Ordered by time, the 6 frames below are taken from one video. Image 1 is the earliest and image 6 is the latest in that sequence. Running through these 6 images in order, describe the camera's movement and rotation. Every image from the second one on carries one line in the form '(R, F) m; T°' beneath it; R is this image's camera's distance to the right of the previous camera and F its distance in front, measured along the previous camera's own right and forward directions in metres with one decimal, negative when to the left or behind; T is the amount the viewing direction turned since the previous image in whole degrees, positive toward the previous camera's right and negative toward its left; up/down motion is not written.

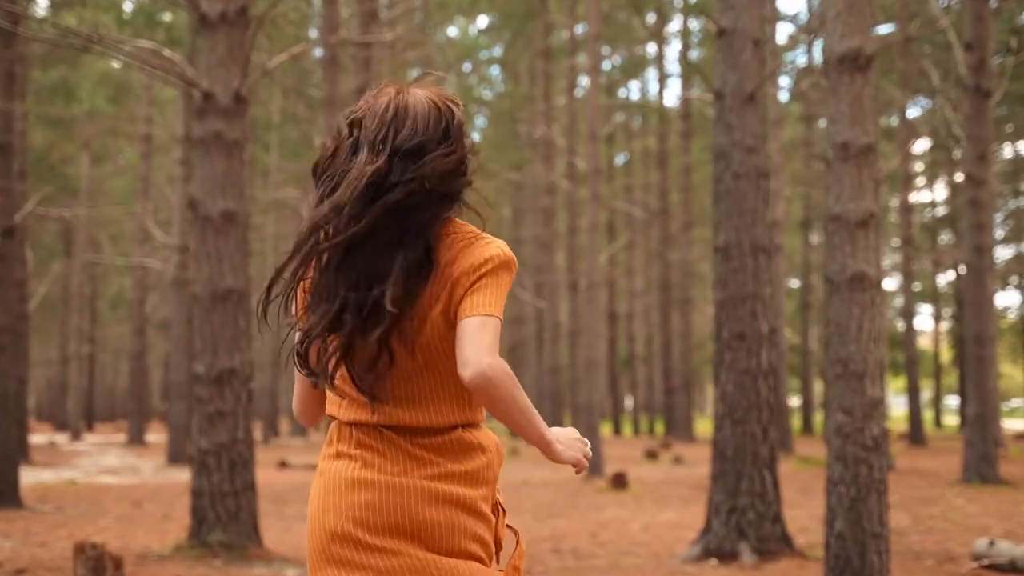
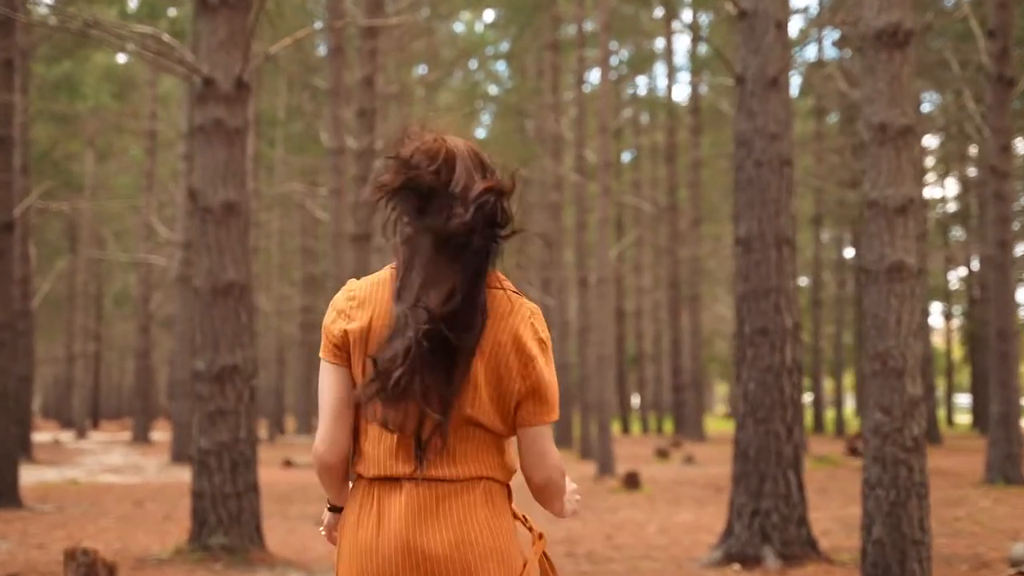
(0.0, +0.3) m; 0°
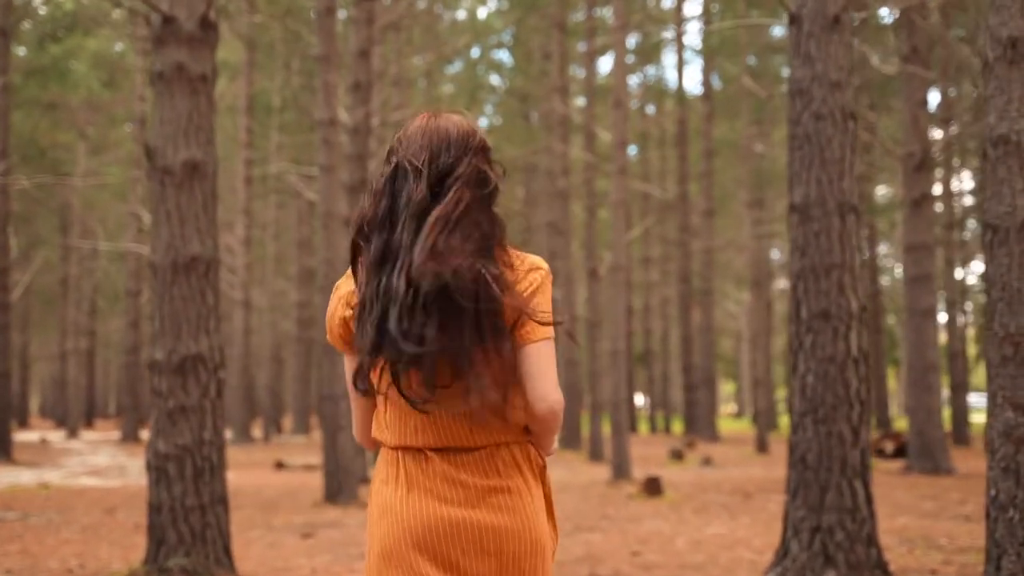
(-0.1, +1.2) m; 0°
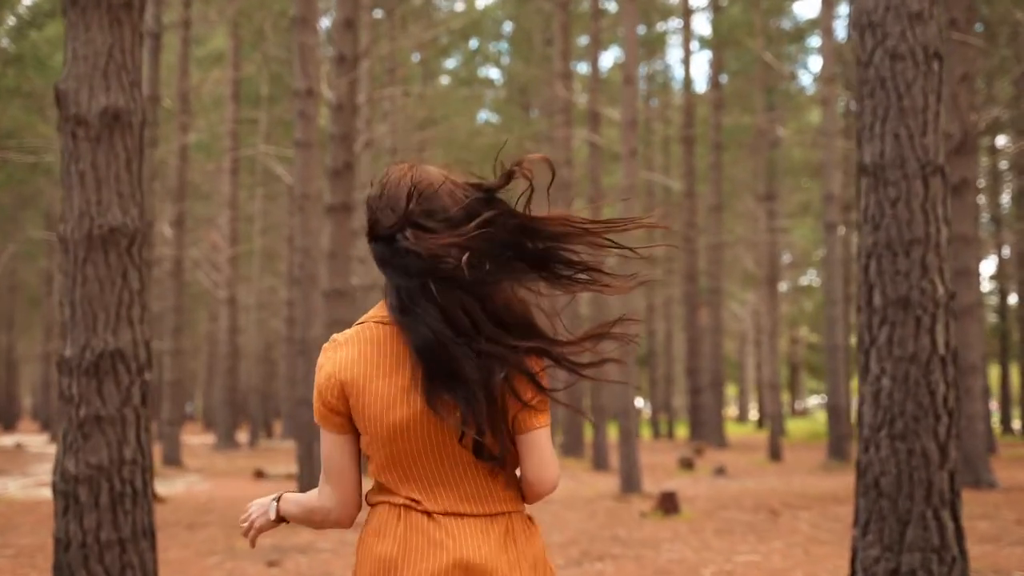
(0.0, +1.3) m; 0°
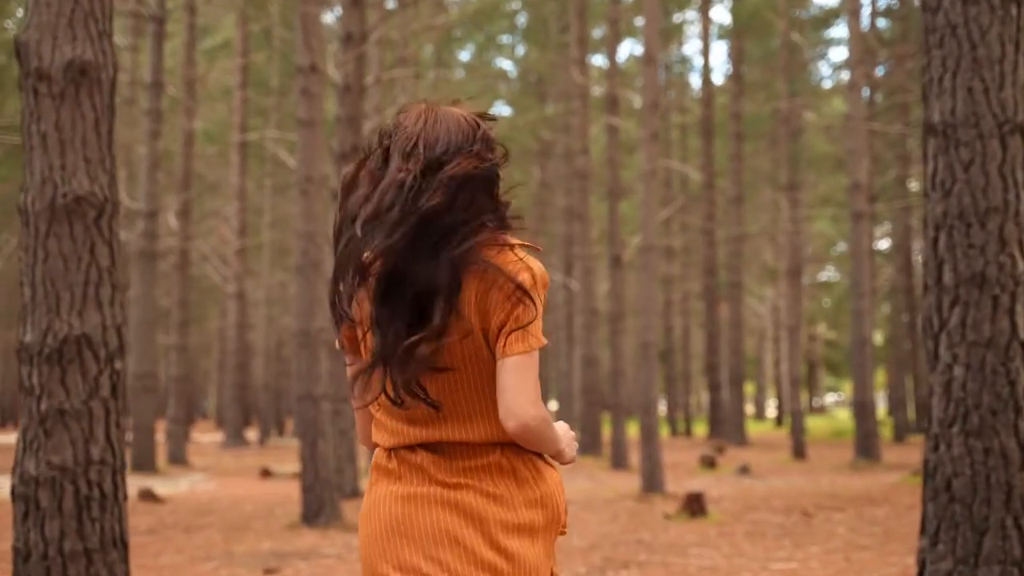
(0.0, +0.6) m; -1°
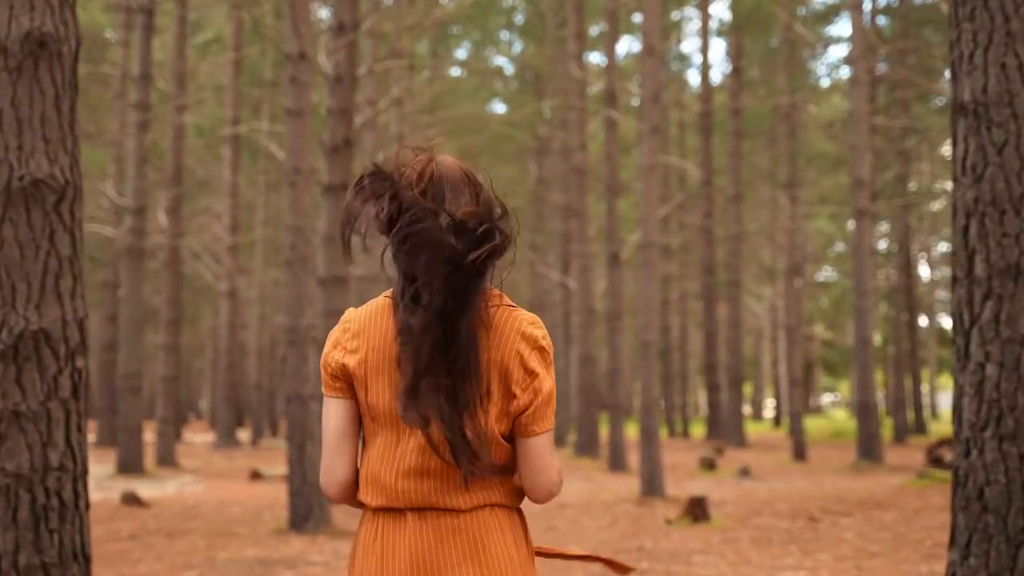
(0.0, +0.4) m; 0°
